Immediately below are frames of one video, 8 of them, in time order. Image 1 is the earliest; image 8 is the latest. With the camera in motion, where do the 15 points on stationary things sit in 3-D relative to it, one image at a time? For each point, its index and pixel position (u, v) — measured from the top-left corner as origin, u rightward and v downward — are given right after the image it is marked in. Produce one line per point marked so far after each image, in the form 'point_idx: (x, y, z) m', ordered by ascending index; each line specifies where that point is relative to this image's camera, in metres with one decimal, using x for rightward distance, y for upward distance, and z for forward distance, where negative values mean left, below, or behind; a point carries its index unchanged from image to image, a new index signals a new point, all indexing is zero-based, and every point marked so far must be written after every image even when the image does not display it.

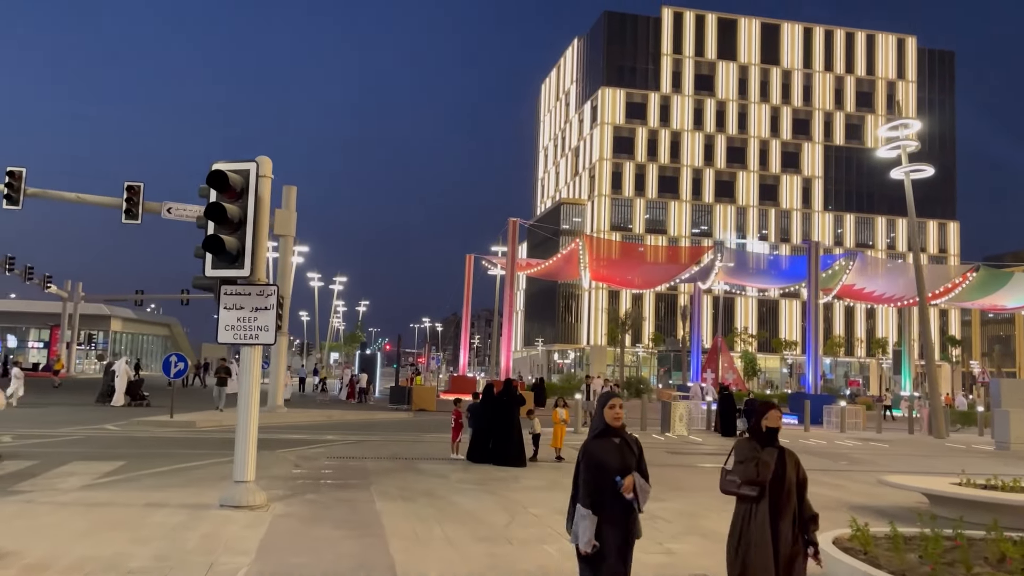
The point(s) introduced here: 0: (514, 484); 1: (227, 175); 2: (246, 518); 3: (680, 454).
0: (0.0, -2.9, +11.7) m
1: (-3.1, +1.2, +8.9) m
2: (-2.9, -2.5, +8.7) m
3: (+3.7, -3.7, +17.9) m
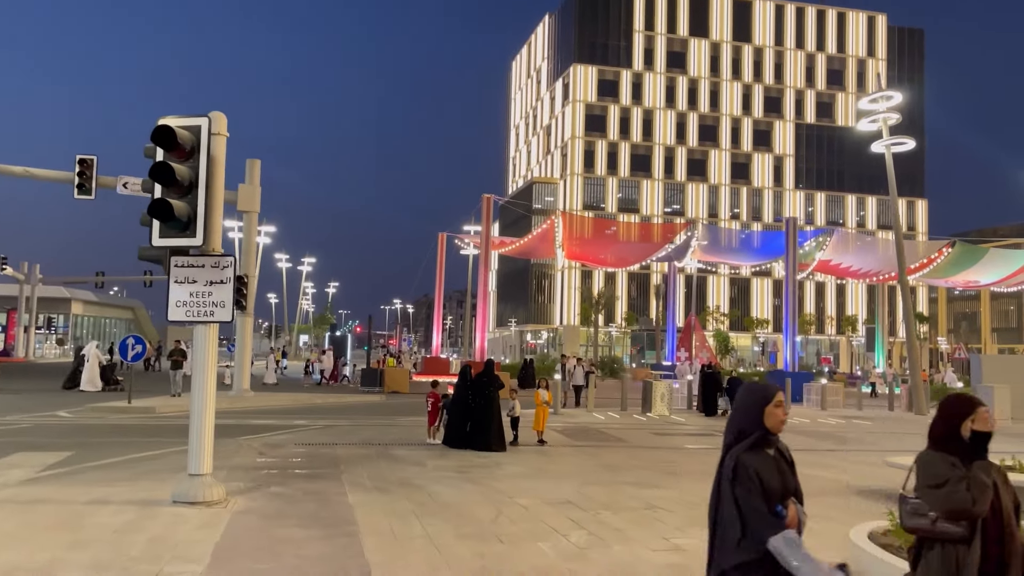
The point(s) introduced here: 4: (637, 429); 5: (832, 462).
0: (-0.2, -2.5, +10.9) m
1: (-3.3, +1.5, +7.9) m
2: (-3.0, -2.2, +7.8) m
3: (+3.3, -3.1, +17.2) m
4: (+2.8, -3.2, +18.1) m
5: (+5.1, -2.8, +12.9) m
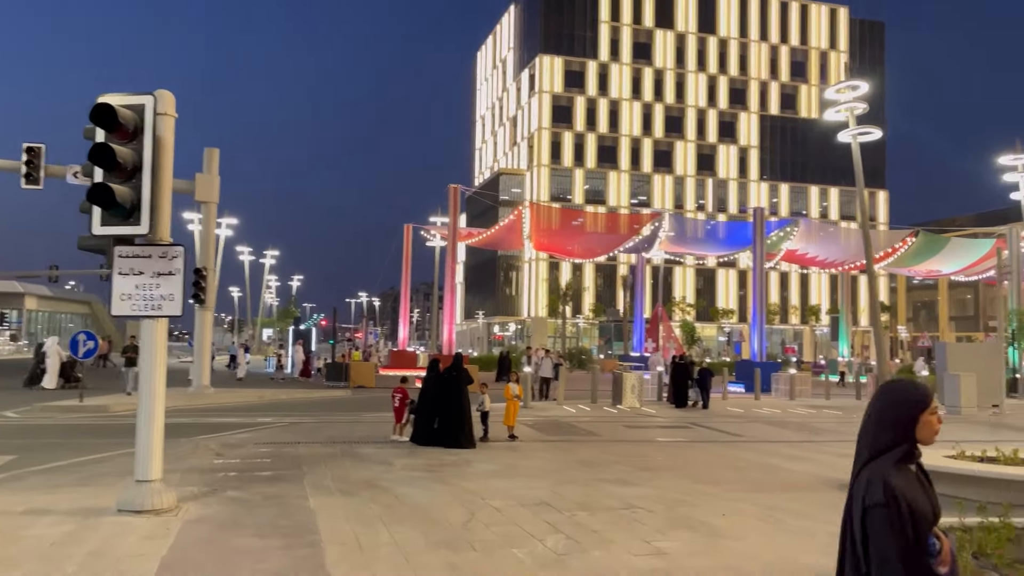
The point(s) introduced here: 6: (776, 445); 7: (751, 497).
0: (-0.6, -2.4, +10.5) m
1: (-3.6, +1.6, +7.3) m
2: (-3.2, -2.1, +7.2) m
3: (+2.6, -2.9, +16.9) m
4: (+2.1, -3.0, +17.7) m
5: (+4.7, -2.6, +12.7) m
6: (+4.7, -2.8, +14.3) m
7: (+2.6, -2.3, +8.7) m
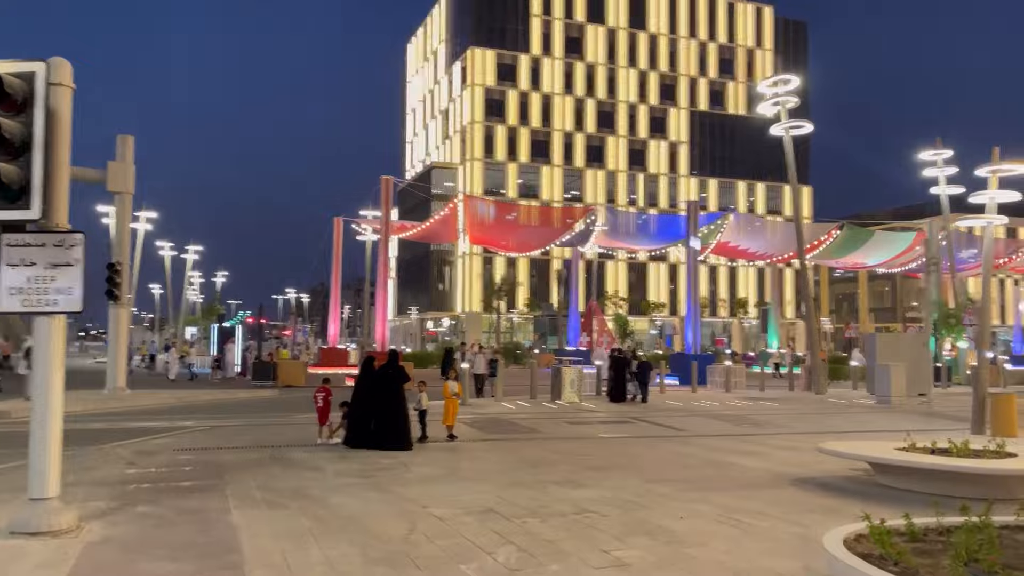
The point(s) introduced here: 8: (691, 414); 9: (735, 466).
0: (-1.3, -2.3, +9.8) m
1: (-4.0, +1.7, +6.4) m
2: (-3.7, -2.1, +6.3) m
3: (+1.4, -2.8, +16.5) m
4: (+0.8, -2.8, +17.3) m
5: (+3.8, -2.5, +12.5) m
6: (+3.6, -2.6, +14.1) m
7: (+2.0, -2.1, +8.3) m
8: (+4.2, -2.9, +18.9) m
9: (+2.9, -2.3, +10.4) m
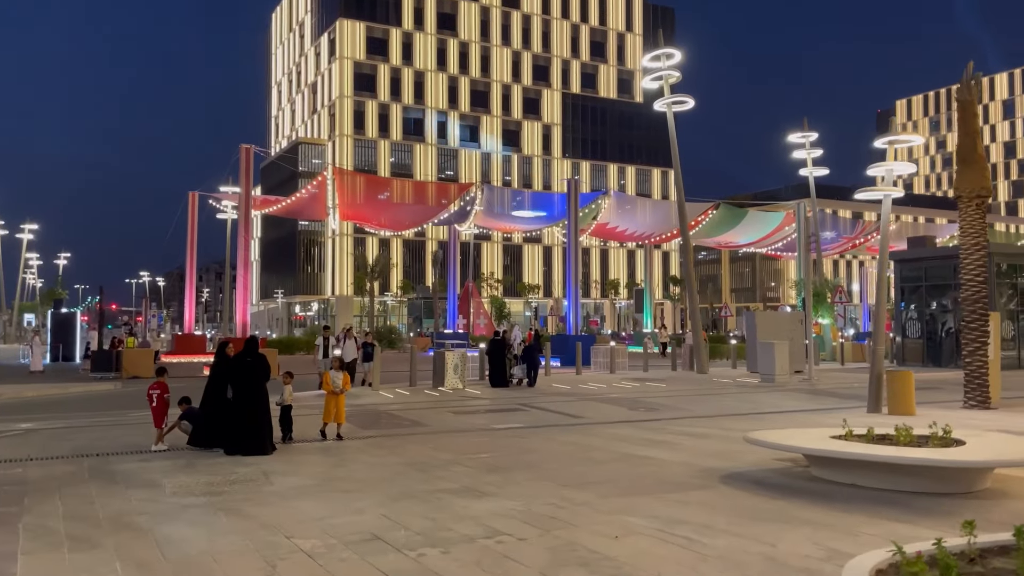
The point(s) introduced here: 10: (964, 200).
0: (-2.4, -2.0, +8.0) m
1: (-4.6, +1.9, +4.1) m
2: (-4.2, -1.9, +4.2) m
3: (-0.9, -2.3, +15.0) m
4: (-1.5, -2.3, +15.7) m
5: (+2.1, -2.1, +11.4) m
6: (+1.7, -2.2, +13.0) m
7: (+1.1, -1.9, +7.0) m
8: (+1.5, -2.4, +17.8) m
9: (+1.6, -2.0, +9.2) m
10: (+8.9, +1.8, +15.8) m
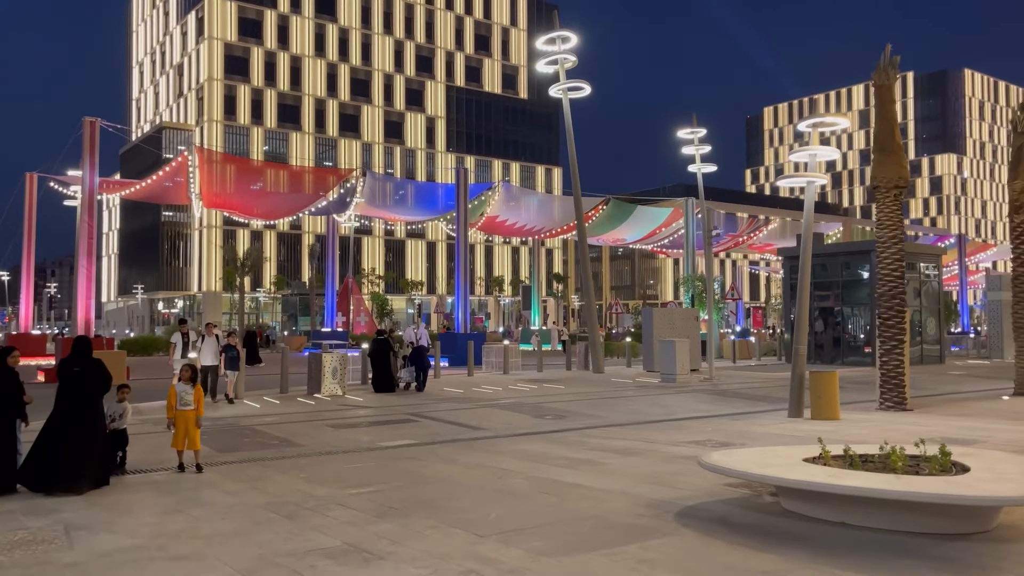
0: (-3.2, -1.9, +5.6) m
1: (-4.7, +2.0, +1.4) m
2: (-4.4, -1.8, +1.6) m
3: (-2.6, -2.2, +12.9) m
4: (-3.4, -2.2, +13.4) m
5: (+0.9, -2.0, +9.7) m
6: (+0.2, -2.1, +11.2) m
7: (+0.5, -1.8, +5.2) m
8: (-0.7, -2.3, +15.9) m
9: (+0.6, -1.9, +7.5) m
10: (+6.9, +1.9, +15.0) m
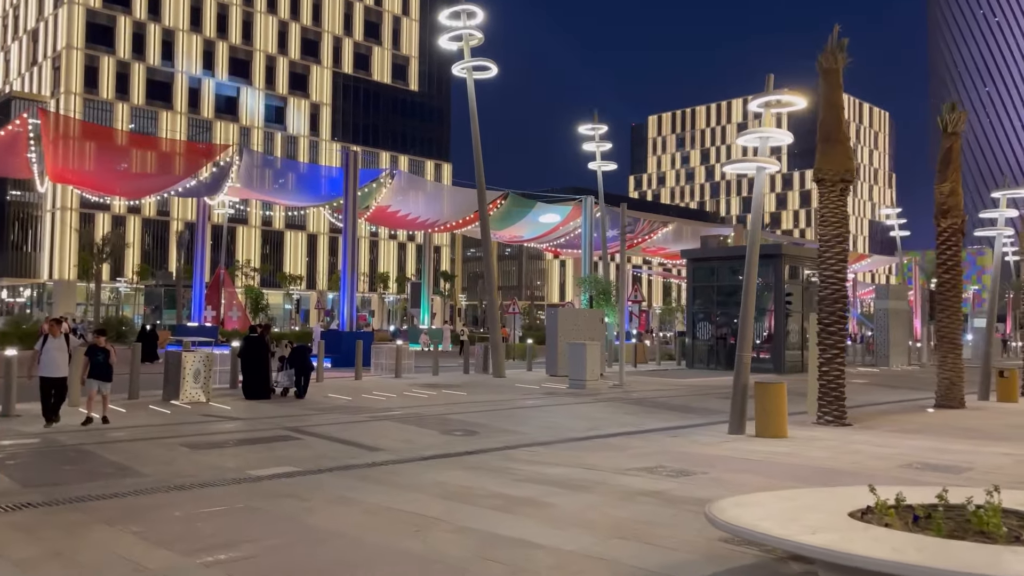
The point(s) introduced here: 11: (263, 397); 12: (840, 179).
0: (-3.3, -1.7, +3.0) m
1: (-4.2, +2.2, -1.4) m
2: (-3.9, -1.5, -1.2) m
3: (-3.9, -2.0, +10.2) m
4: (-4.7, -2.0, +10.7) m
5: (+0.1, -1.9, +7.6) m
6: (-0.8, -2.0, +9.0) m
7: (+0.3, -1.7, +3.1) m
8: (-2.3, -2.2, +13.5) m
9: (+0.2, -1.8, +5.4) m
10: (+5.4, +1.8, +13.8) m
11: (-4.9, -2.2, +16.0) m
12: (+5.6, +1.8, +13.7) m
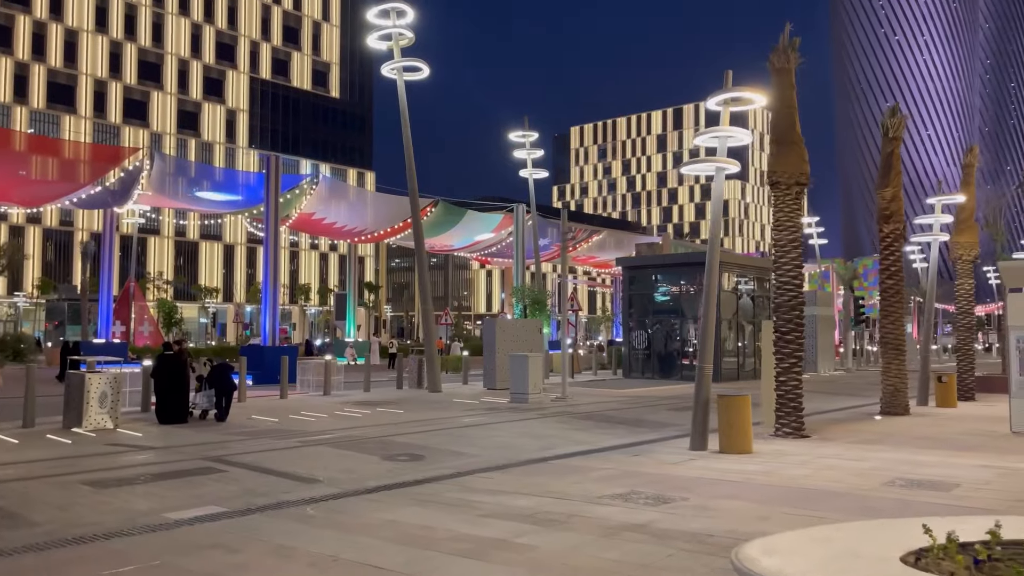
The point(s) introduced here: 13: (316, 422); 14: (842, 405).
0: (-3.1, -1.7, +1.7) m
1: (-3.6, +2.2, -2.6) m
2: (-3.4, -1.5, -2.5) m
3: (-4.4, -2.1, +8.9) m
4: (-5.3, -2.1, +9.2) m
5: (-0.2, -2.0, +6.6) m
6: (-1.2, -2.1, +8.0) m
7: (+0.5, -1.7, +2.2) m
8: (-3.2, -2.3, +12.3) m
9: (+0.1, -1.8, +4.4) m
10: (+4.4, +1.7, +13.3) m
11: (-5.9, -2.4, +14.6) m
12: (+4.6, +1.7, +13.3) m
13: (-3.6, -2.5, +15.0) m
14: (+7.9, -2.8, +19.4) m
